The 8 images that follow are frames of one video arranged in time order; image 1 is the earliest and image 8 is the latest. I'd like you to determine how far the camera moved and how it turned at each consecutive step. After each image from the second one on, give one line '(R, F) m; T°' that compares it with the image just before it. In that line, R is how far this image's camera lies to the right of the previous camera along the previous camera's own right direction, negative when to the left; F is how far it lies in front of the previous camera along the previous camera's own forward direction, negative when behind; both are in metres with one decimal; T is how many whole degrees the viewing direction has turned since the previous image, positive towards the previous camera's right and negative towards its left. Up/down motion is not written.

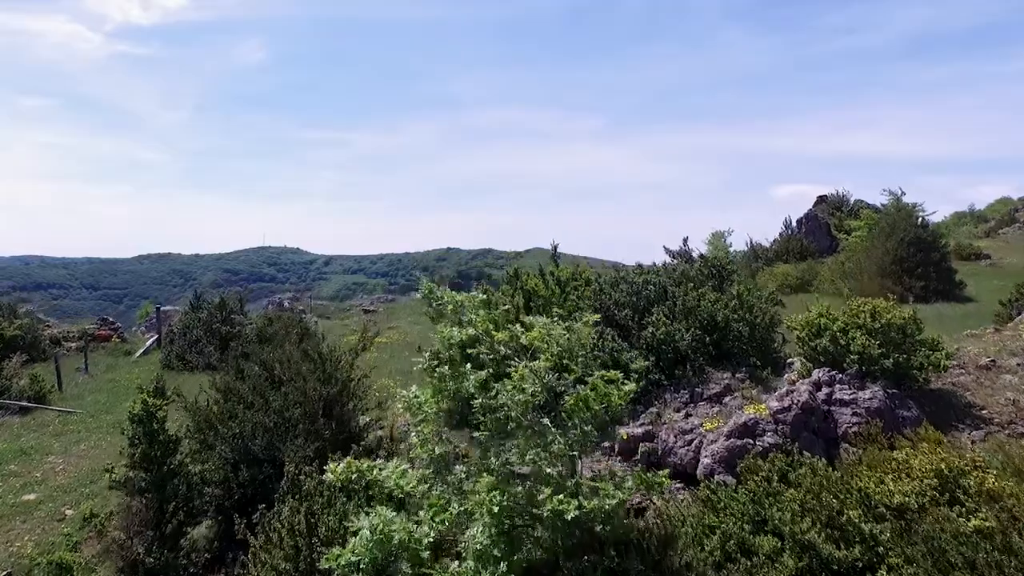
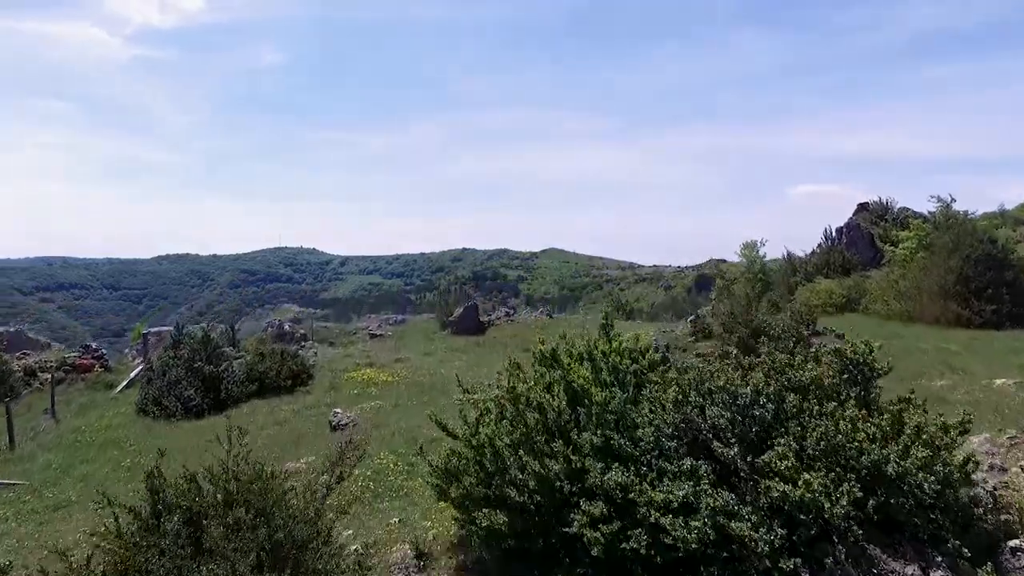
(-0.2, +2.2) m; -1°
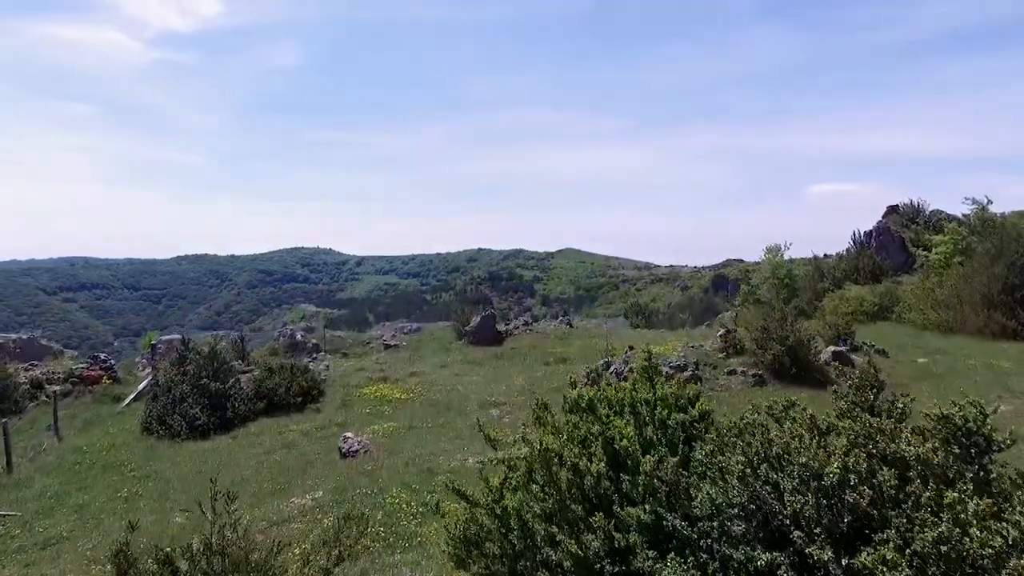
(-0.1, +0.8) m; -1°
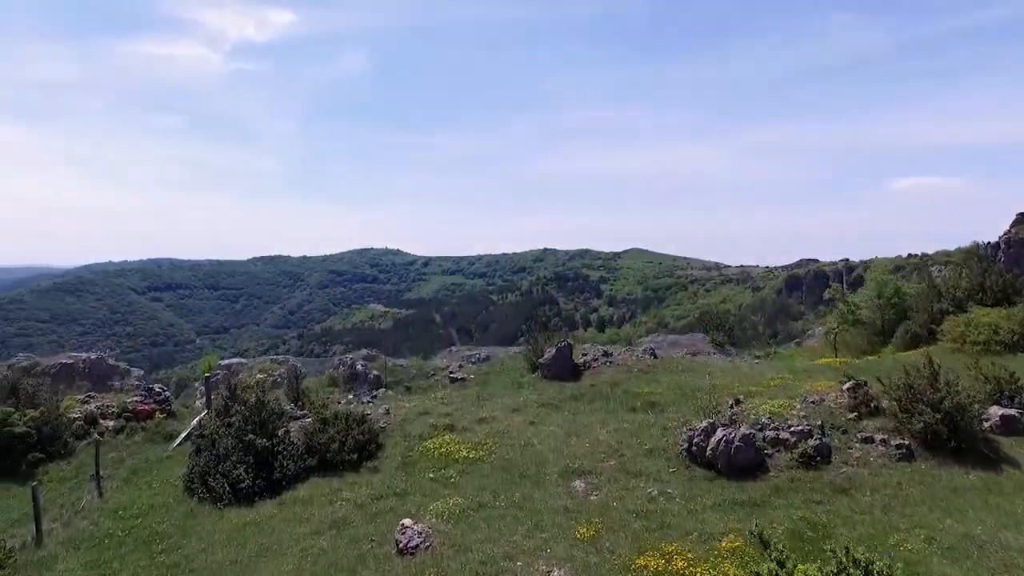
(-0.3, +2.0) m; -5°
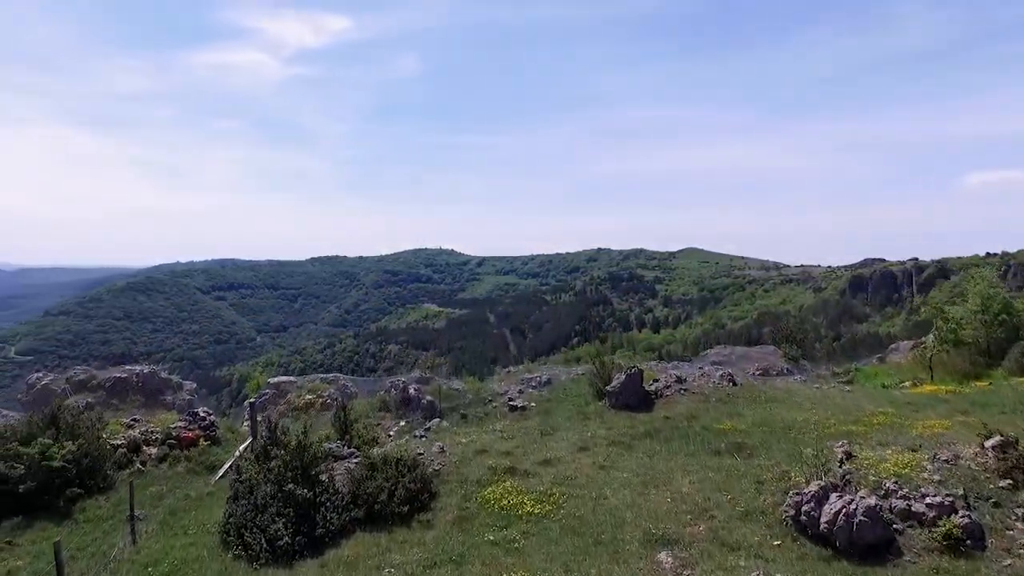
(-0.3, +1.6) m; -4°
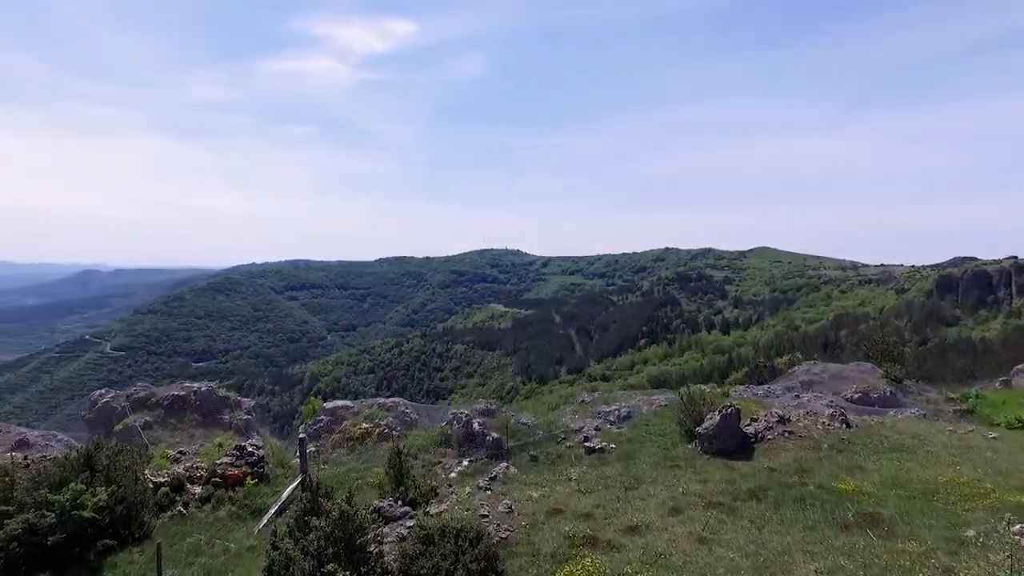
(-0.2, +2.1) m; -5°
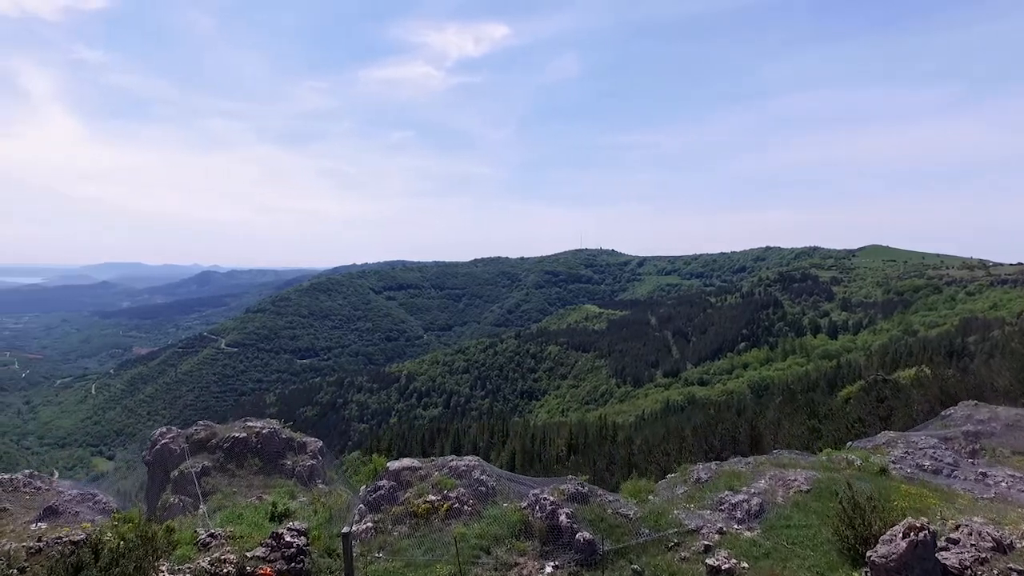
(-0.1, +3.8) m; -8°
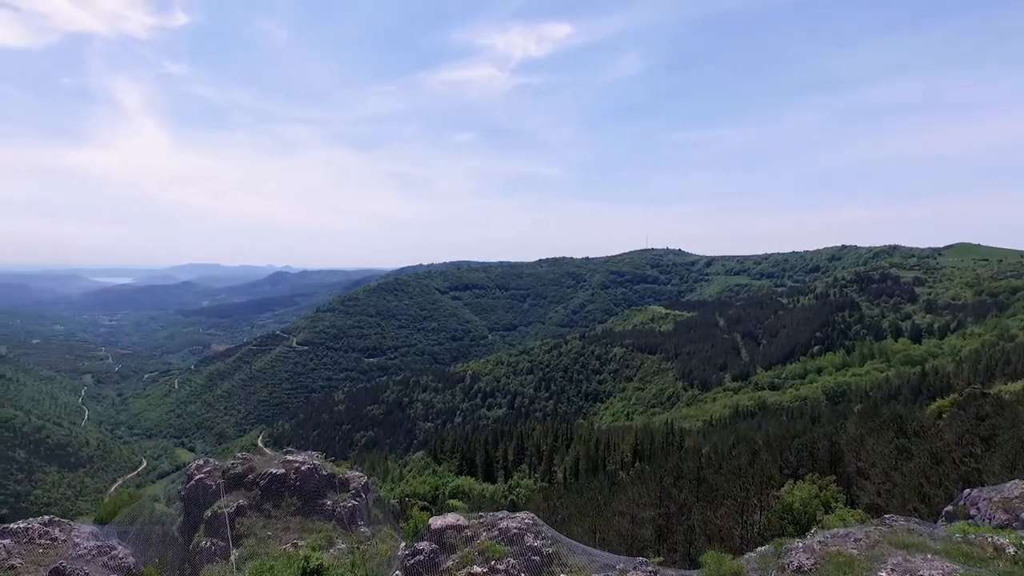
(+0.1, +2.6) m; -5°
